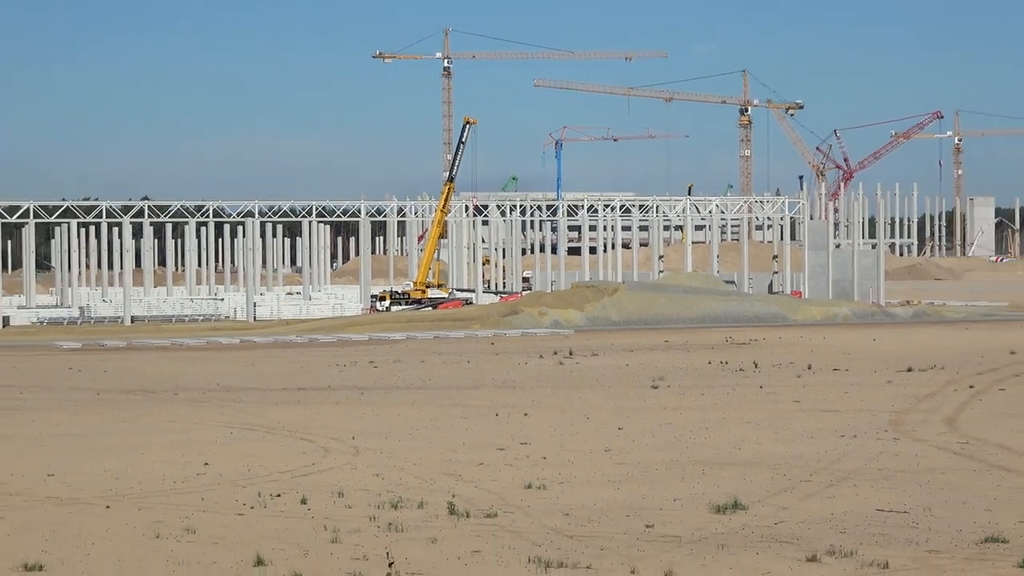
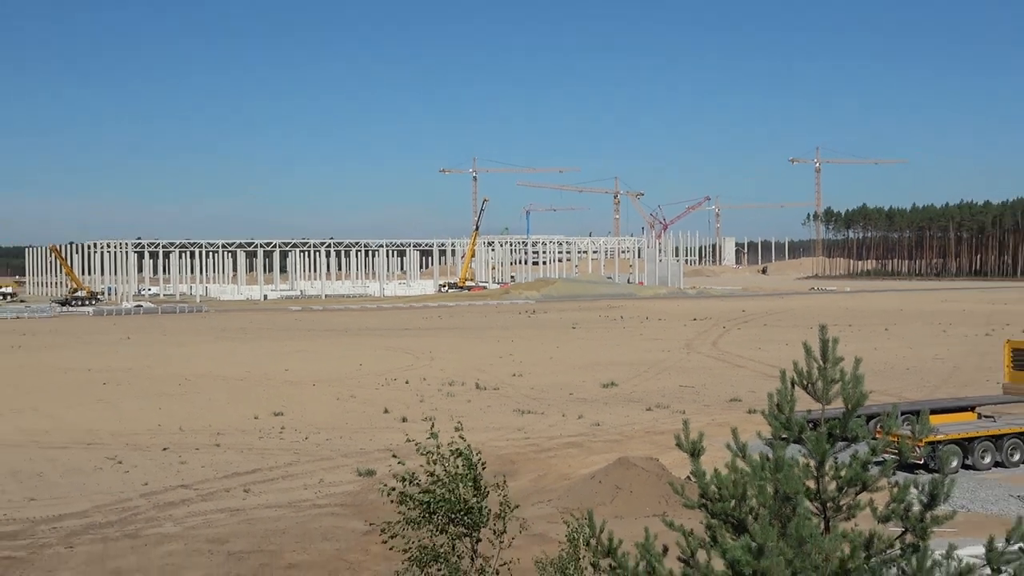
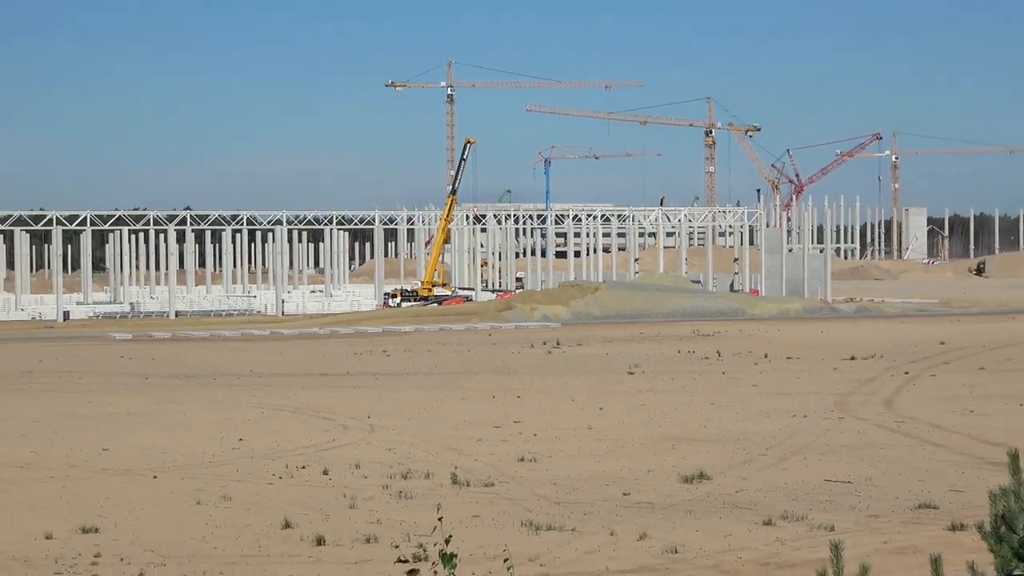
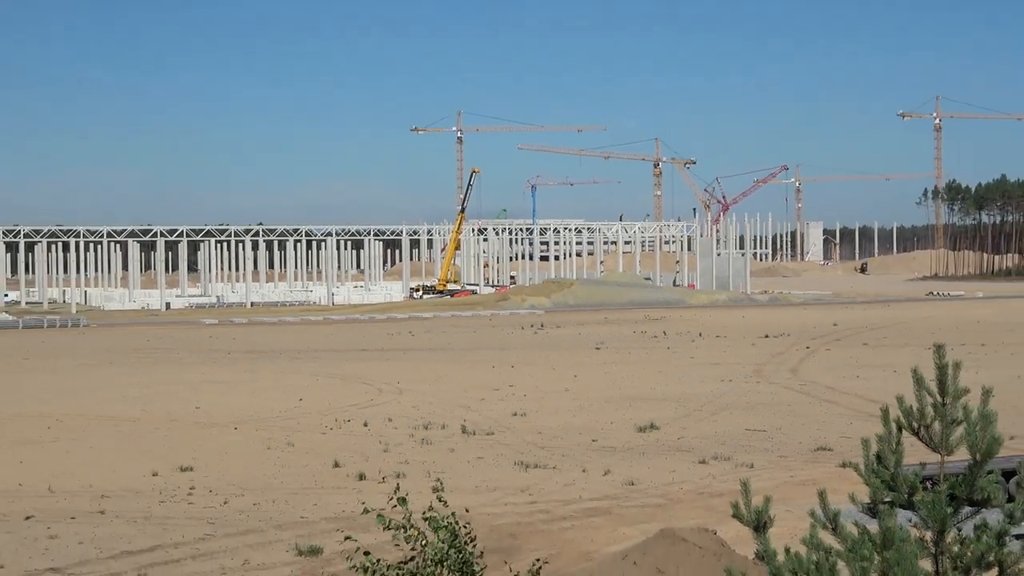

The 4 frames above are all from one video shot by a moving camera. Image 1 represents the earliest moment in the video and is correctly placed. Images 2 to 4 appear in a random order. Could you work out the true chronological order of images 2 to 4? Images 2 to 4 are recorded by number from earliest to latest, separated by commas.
3, 4, 2
